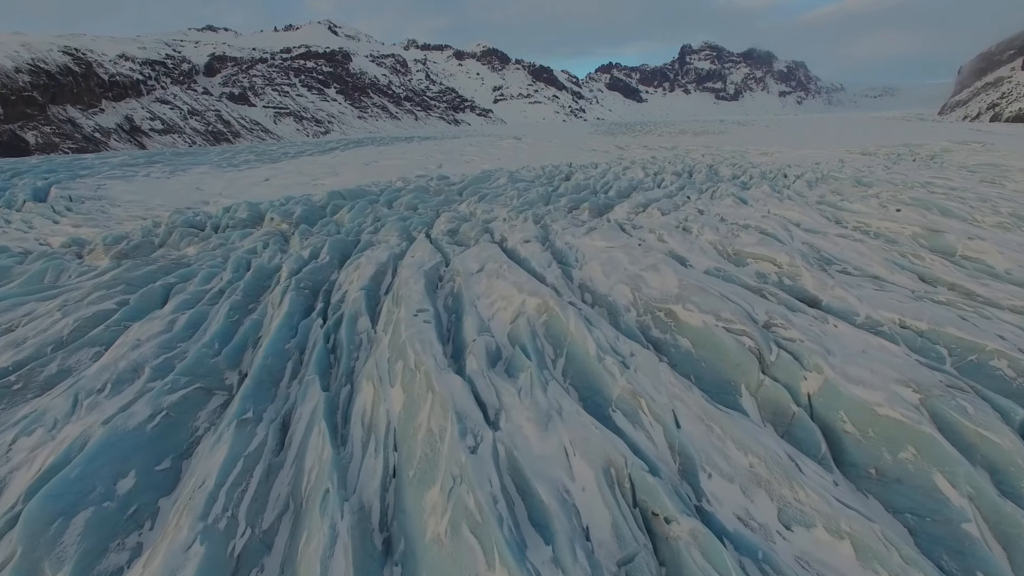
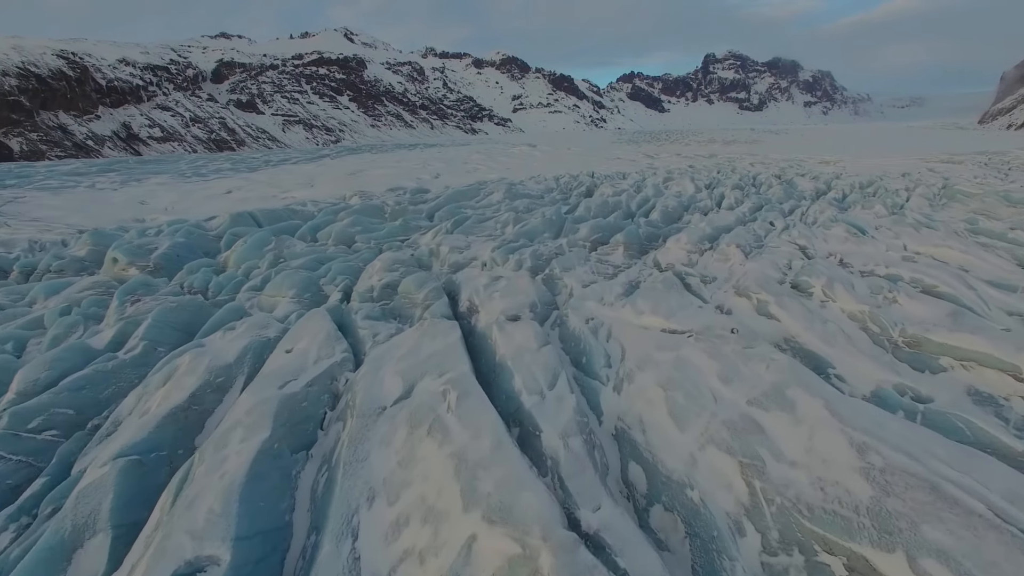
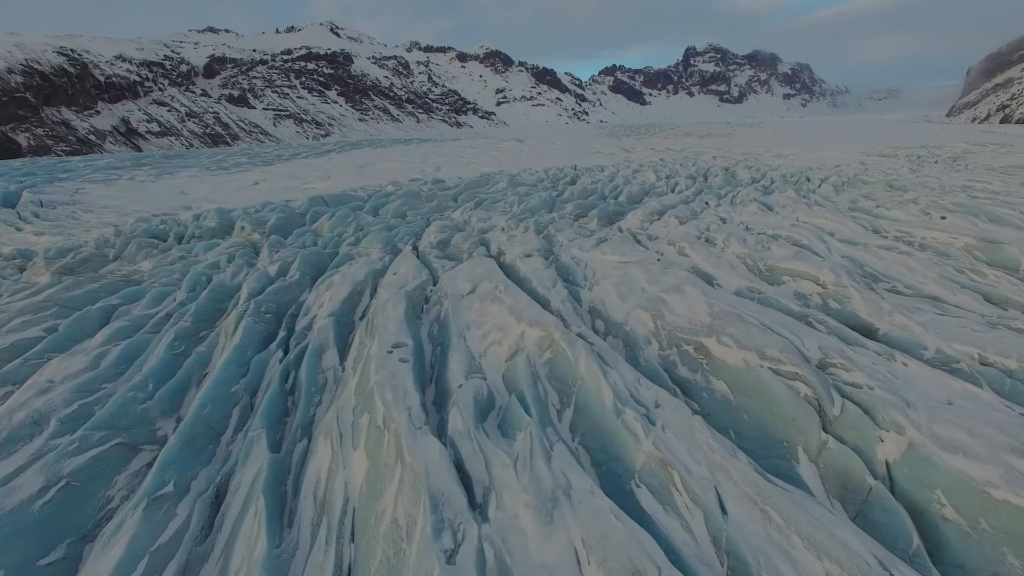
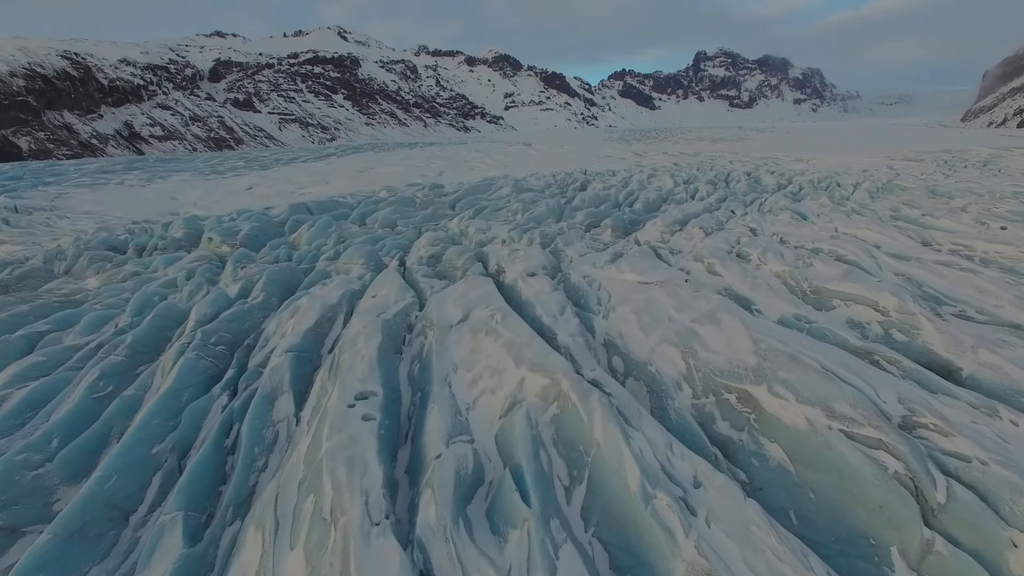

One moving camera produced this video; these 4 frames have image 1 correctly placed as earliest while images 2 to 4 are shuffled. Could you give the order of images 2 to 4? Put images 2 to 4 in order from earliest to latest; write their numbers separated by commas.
3, 4, 2
